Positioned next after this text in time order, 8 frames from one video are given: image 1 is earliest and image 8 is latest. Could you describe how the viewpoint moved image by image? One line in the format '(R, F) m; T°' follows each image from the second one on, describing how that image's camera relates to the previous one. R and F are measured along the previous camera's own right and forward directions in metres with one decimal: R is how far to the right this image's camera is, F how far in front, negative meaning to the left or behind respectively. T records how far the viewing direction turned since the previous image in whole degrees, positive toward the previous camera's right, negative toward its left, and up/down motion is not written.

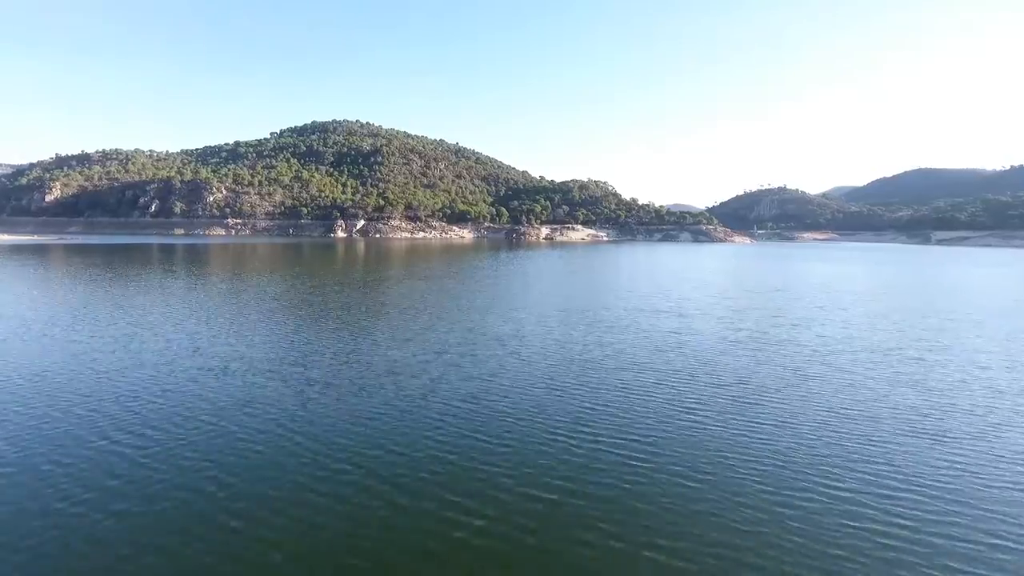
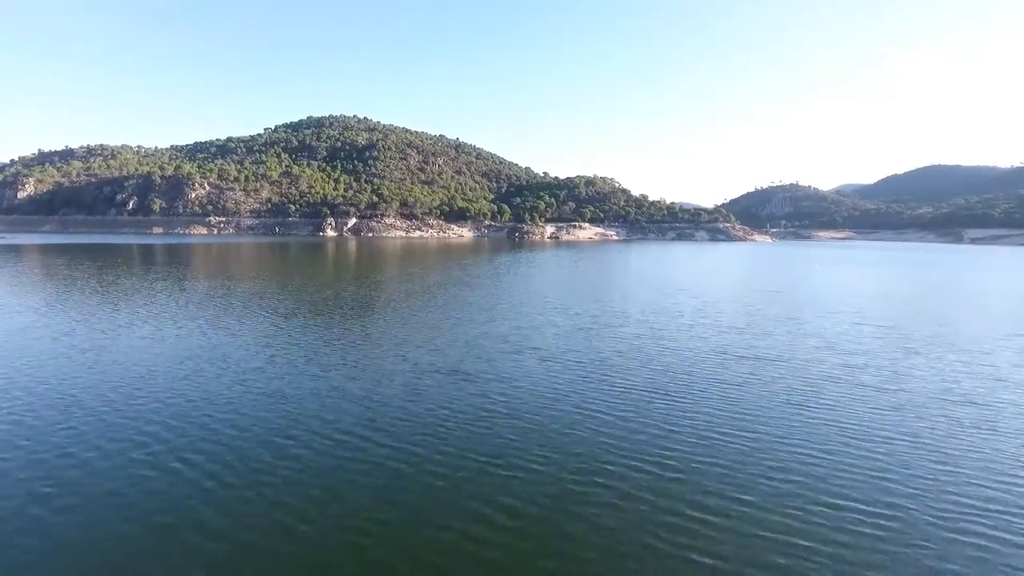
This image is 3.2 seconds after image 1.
(+0.1, +9.0) m; 0°
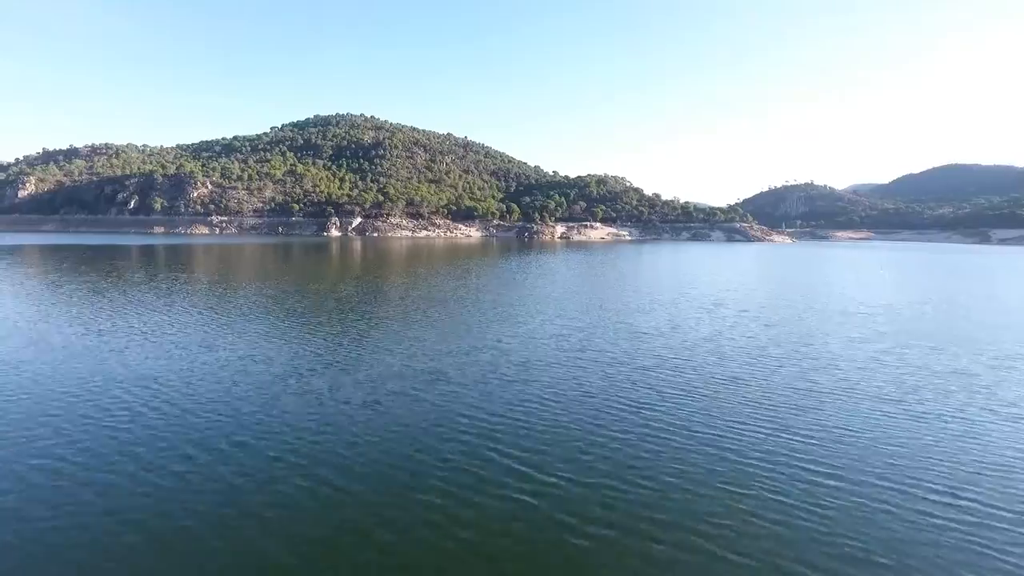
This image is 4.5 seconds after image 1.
(-0.3, +3.8) m; -1°
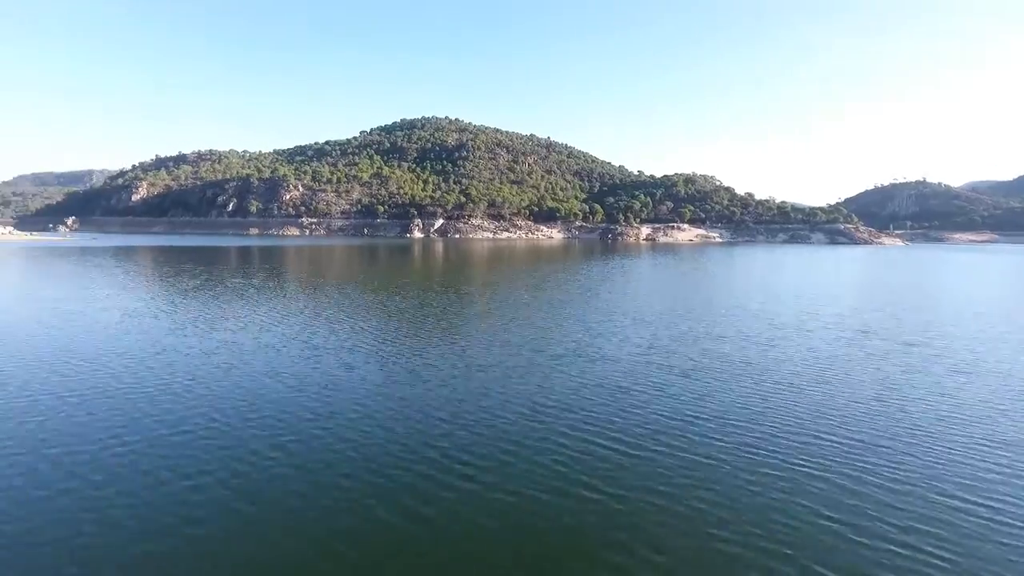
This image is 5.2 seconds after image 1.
(-1.4, +2.7) m; -7°
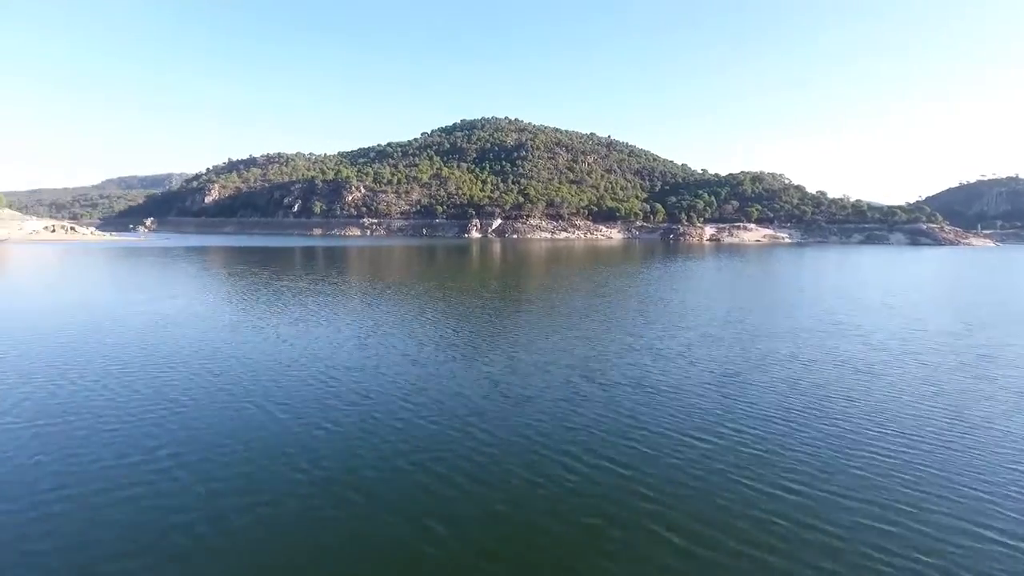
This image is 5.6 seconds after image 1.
(-0.5, +1.2) m; -5°
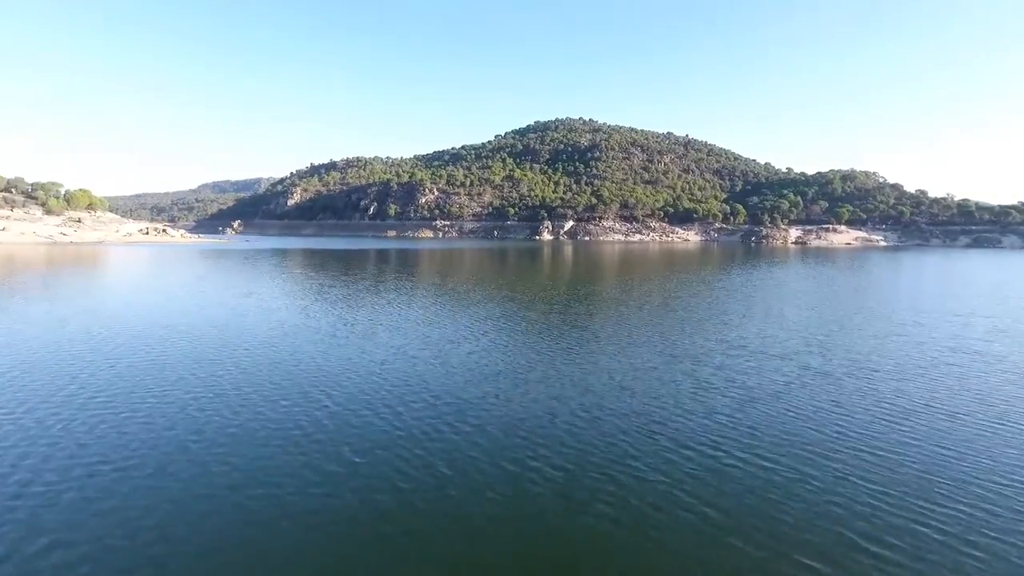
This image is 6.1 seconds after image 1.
(0.0, +1.1) m; -7°
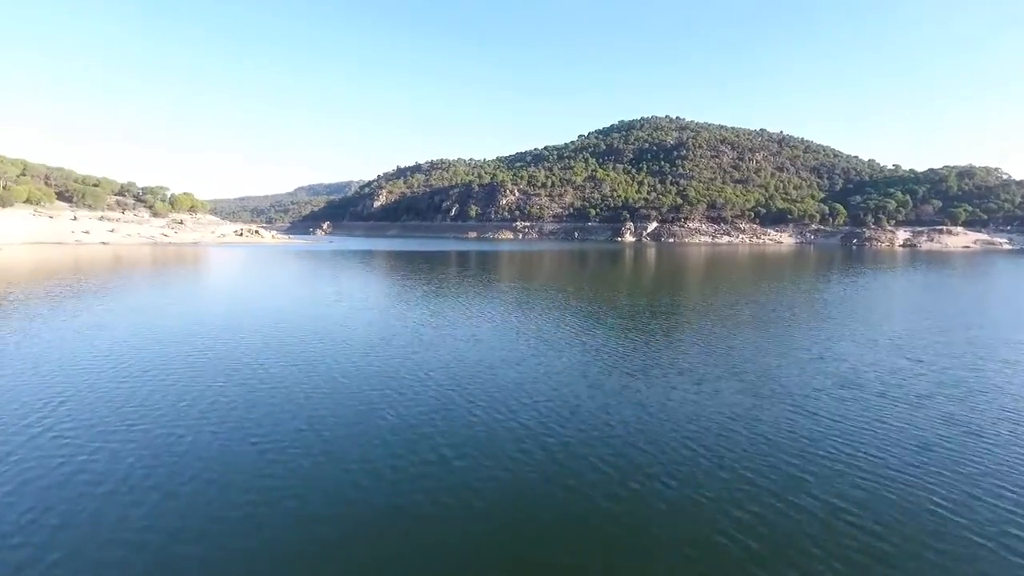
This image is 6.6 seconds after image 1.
(+0.1, +1.0) m; -8°
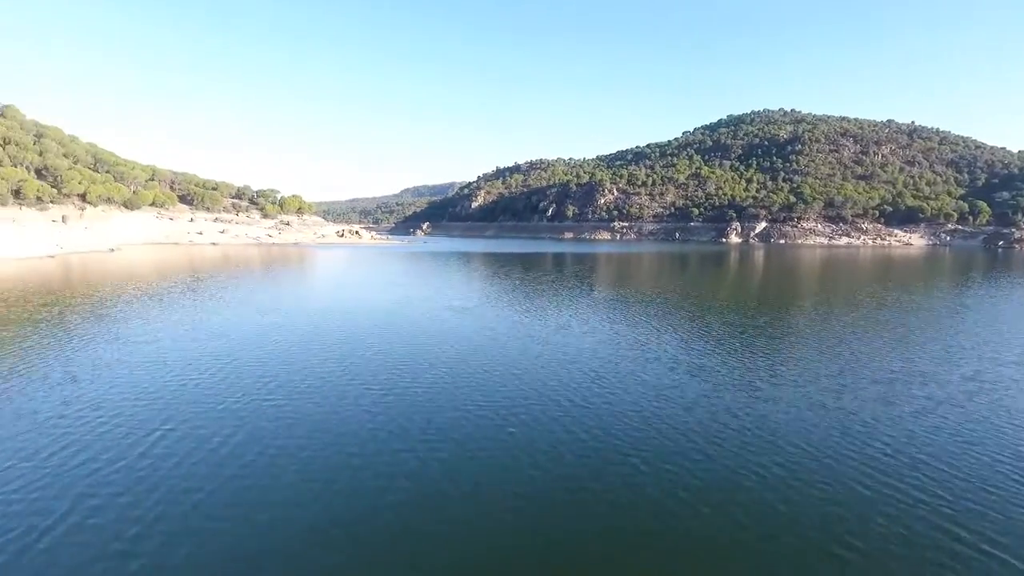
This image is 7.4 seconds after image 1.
(+0.1, +1.3) m; -9°
